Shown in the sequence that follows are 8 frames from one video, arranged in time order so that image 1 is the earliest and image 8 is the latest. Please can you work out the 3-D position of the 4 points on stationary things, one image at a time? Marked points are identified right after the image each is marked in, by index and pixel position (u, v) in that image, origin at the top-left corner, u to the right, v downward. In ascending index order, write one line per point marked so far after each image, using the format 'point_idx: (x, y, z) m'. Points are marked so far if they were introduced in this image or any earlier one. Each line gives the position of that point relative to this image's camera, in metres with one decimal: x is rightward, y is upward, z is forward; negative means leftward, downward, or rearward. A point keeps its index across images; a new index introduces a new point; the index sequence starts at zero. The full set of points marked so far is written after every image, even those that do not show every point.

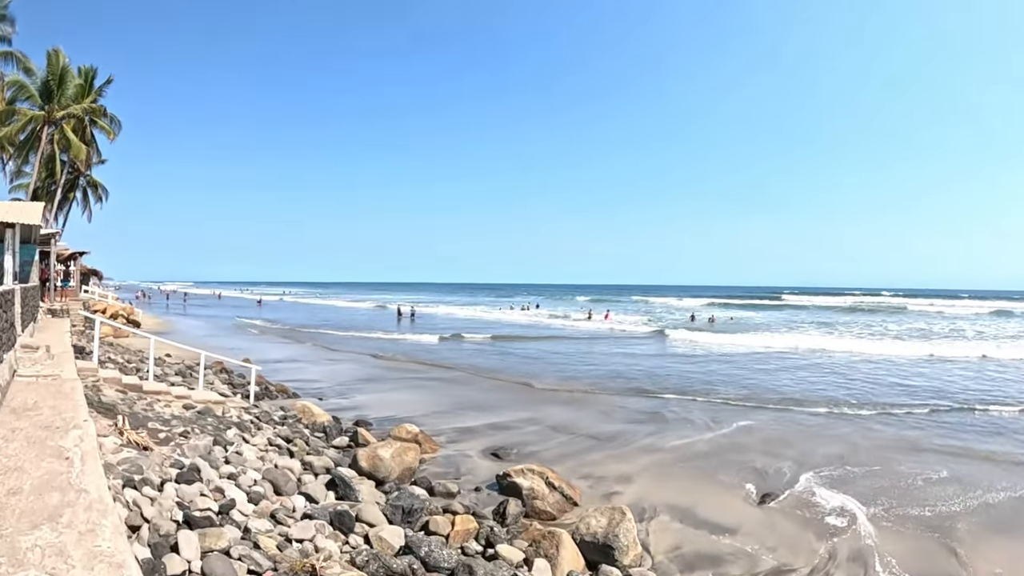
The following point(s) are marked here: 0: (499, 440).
0: (+0.1, -3.1, +12.7) m
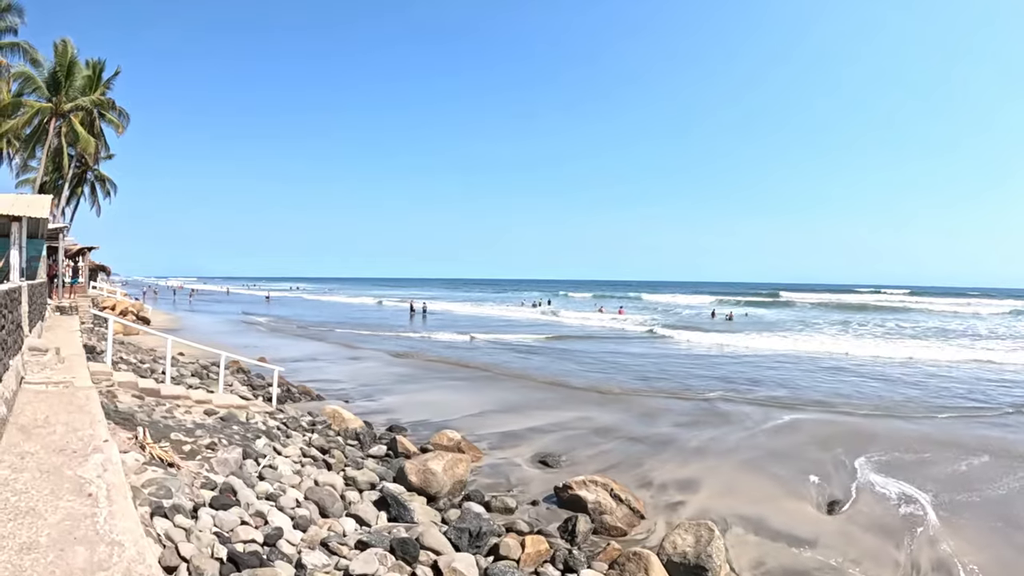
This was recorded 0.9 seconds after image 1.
0: (+0.9, -3.0, +11.9) m
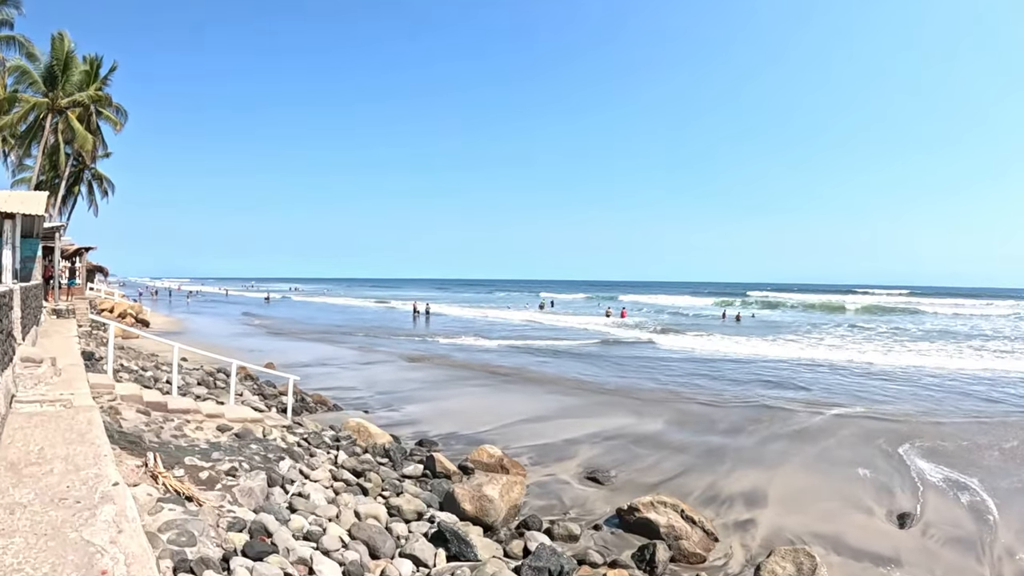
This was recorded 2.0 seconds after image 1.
0: (+1.5, -3.0, +11.1) m
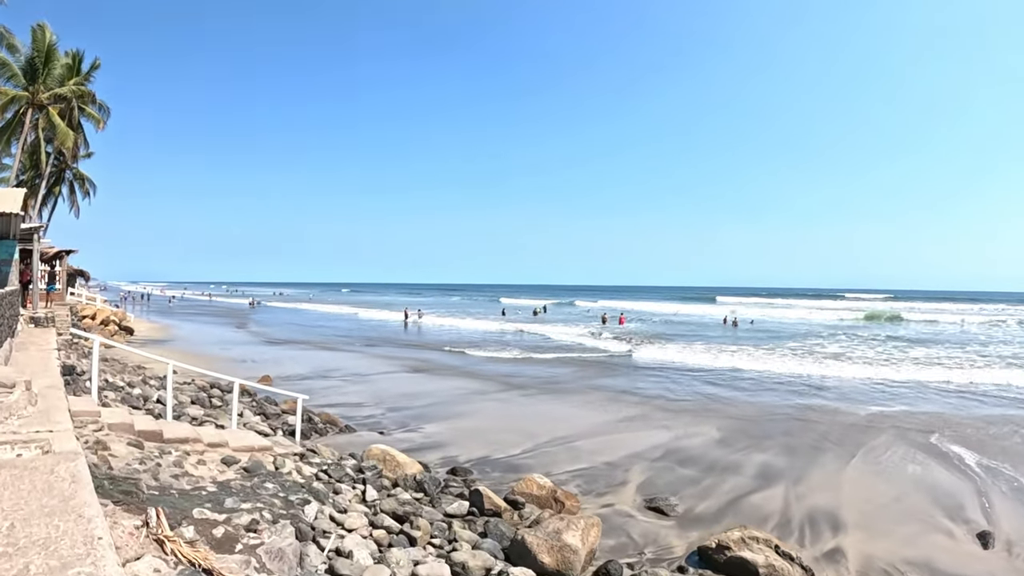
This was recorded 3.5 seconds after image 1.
0: (+2.1, -3.2, +10.0) m
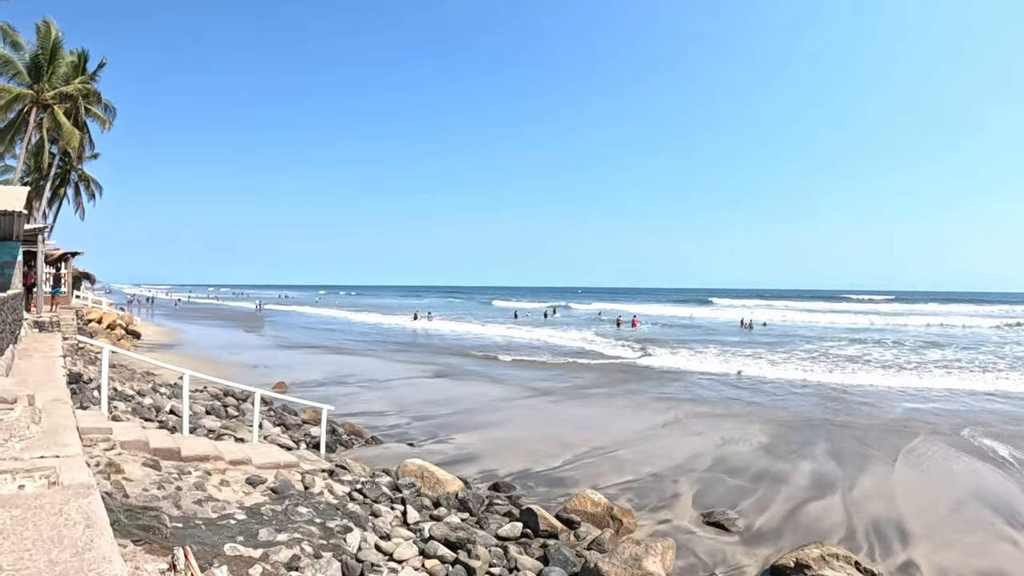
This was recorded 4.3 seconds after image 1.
0: (+2.7, -3.2, +9.3) m
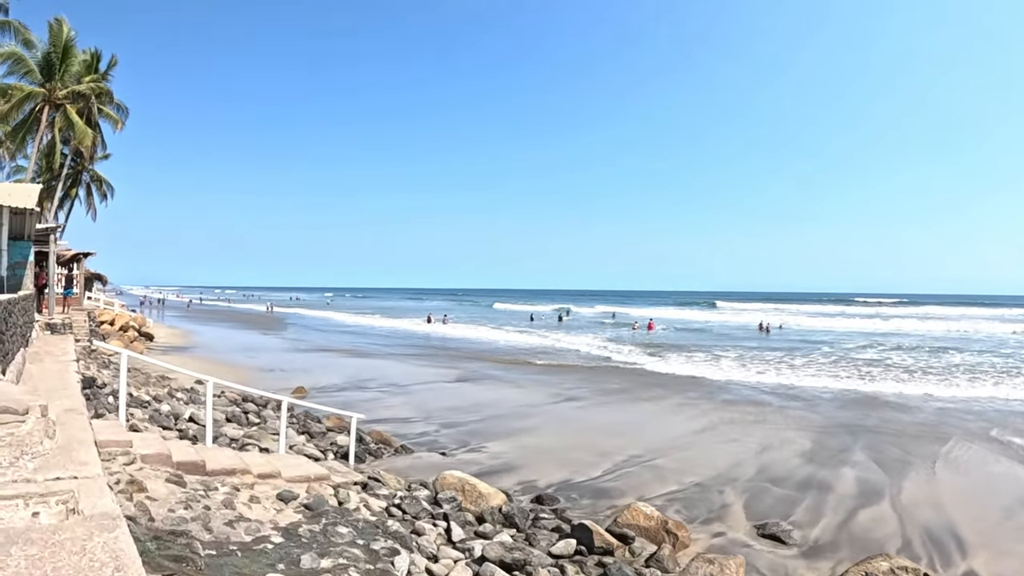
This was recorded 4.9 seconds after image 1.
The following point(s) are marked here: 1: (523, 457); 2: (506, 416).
0: (+3.2, -3.2, +8.7) m
1: (+0.1, -2.6, +9.1) m
2: (-0.2, -2.5, +11.9) m
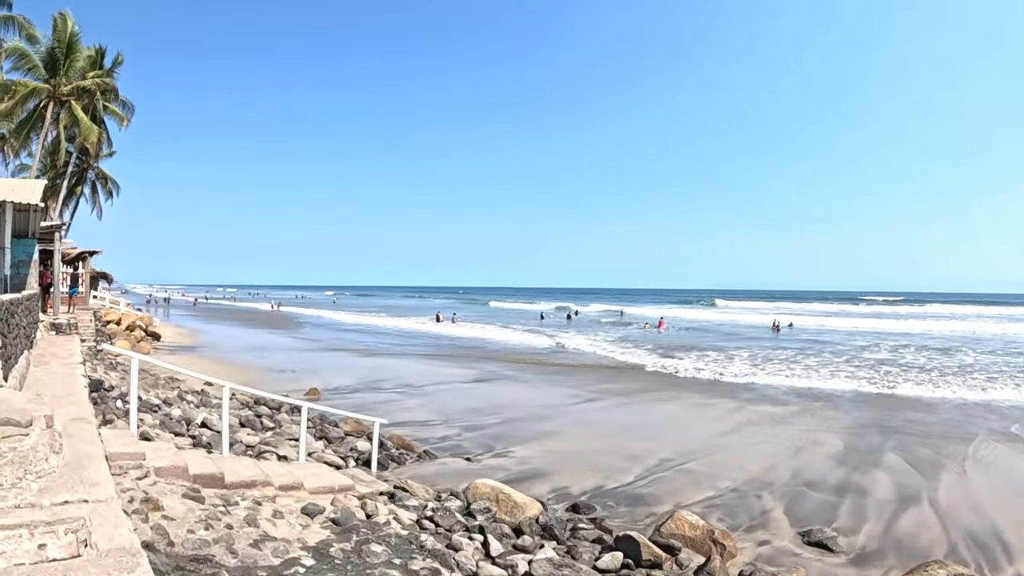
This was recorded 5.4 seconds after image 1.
0: (+3.7, -3.1, +8.2) m
1: (+0.5, -2.5, +8.7) m
2: (+0.2, -2.5, +11.5) m
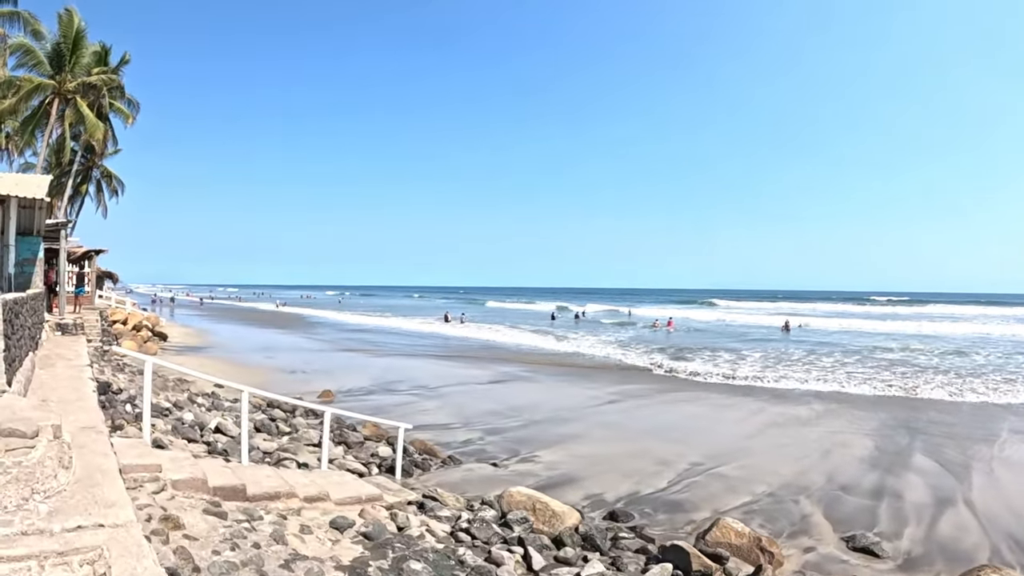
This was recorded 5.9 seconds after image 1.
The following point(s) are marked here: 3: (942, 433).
0: (+4.0, -3.1, +7.8) m
1: (+0.9, -2.5, +8.2) m
2: (+0.6, -2.4, +11.1) m
3: (+10.8, -3.7, +15.2) m
